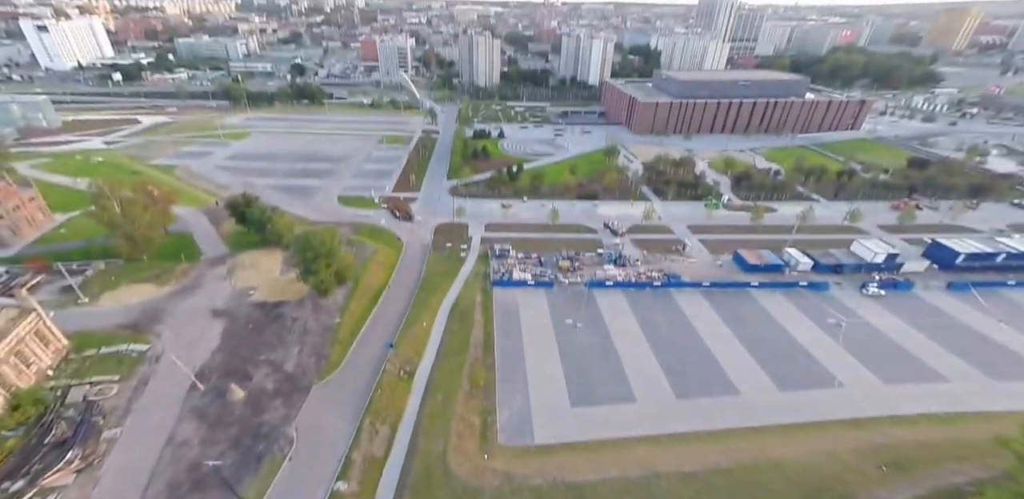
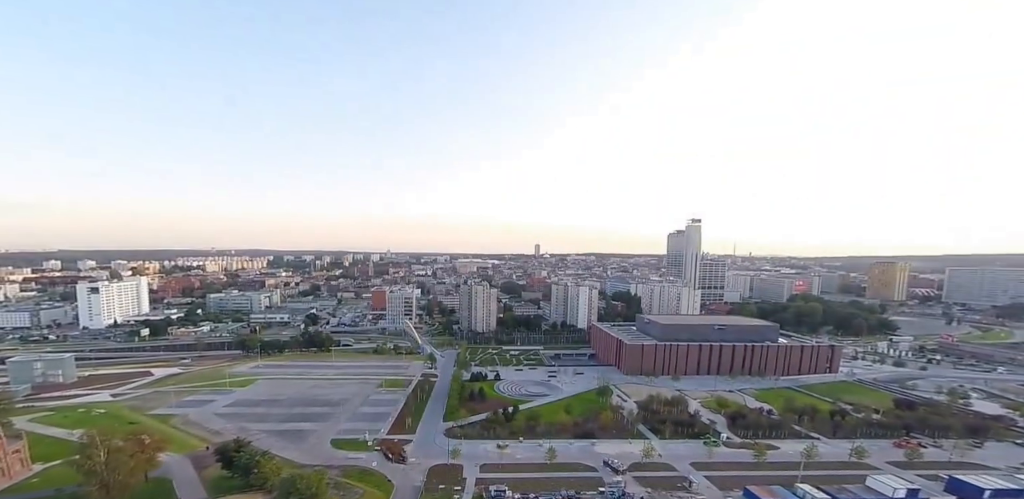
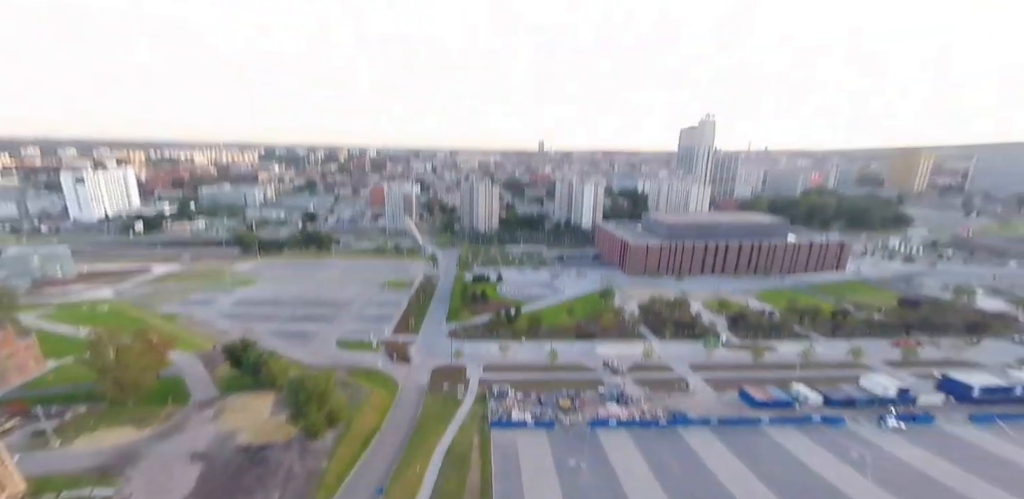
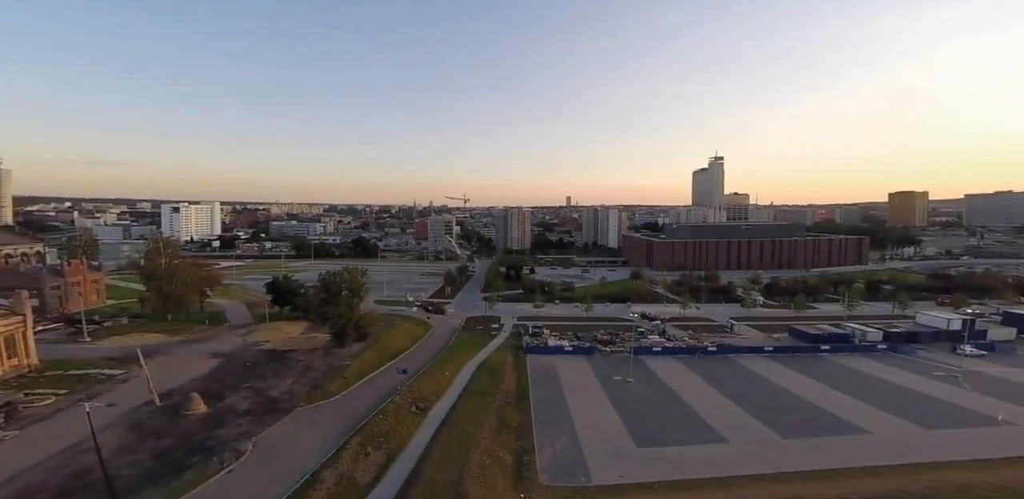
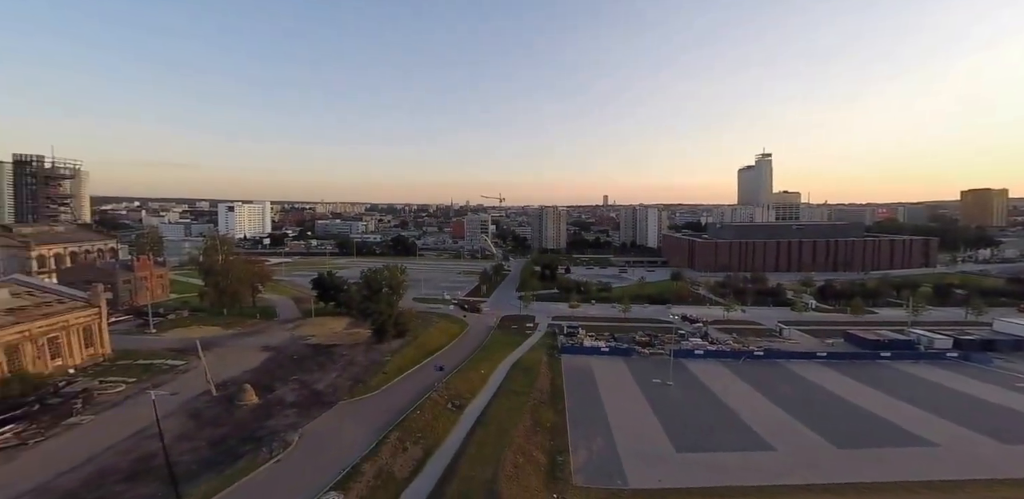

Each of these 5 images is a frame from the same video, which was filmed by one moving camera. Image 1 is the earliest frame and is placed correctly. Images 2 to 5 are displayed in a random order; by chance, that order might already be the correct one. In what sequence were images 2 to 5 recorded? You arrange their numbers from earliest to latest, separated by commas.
3, 2, 4, 5
